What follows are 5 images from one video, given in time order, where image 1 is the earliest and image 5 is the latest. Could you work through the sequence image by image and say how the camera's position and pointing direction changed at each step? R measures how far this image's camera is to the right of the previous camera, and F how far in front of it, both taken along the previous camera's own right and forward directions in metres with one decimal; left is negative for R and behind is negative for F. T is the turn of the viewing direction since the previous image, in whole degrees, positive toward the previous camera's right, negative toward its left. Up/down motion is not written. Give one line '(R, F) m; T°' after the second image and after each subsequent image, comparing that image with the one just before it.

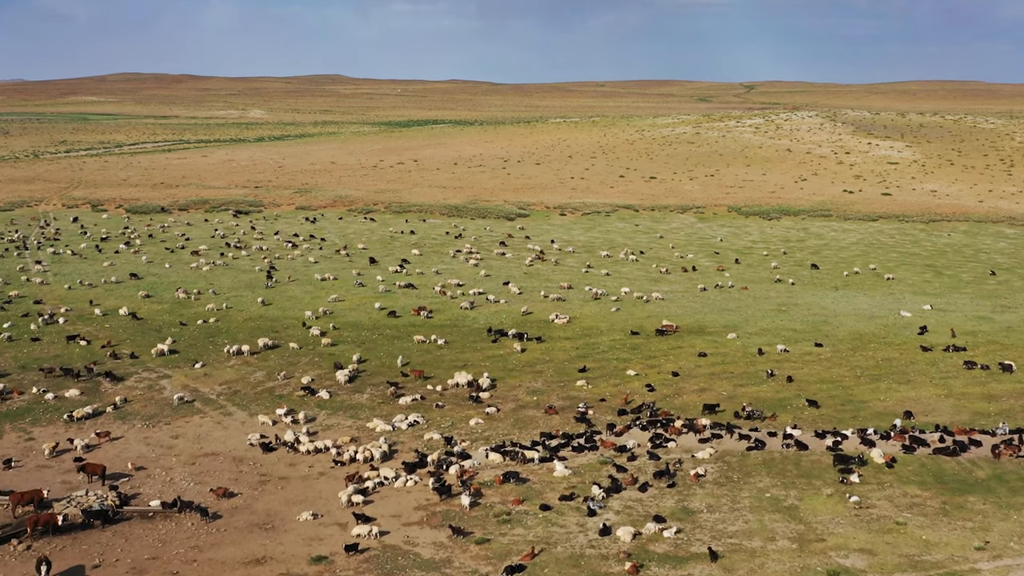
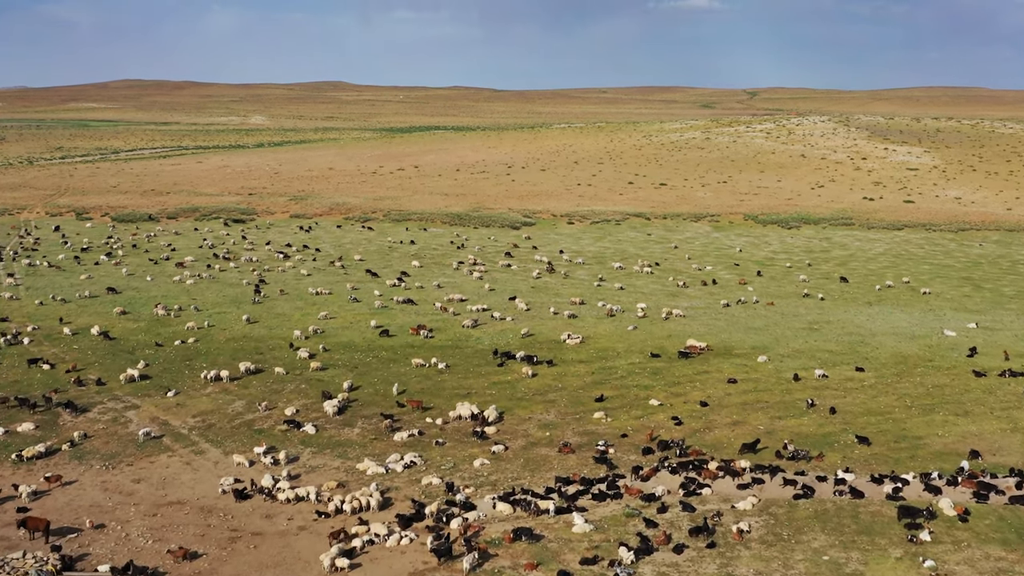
(-0.2, +2.4) m; 0°
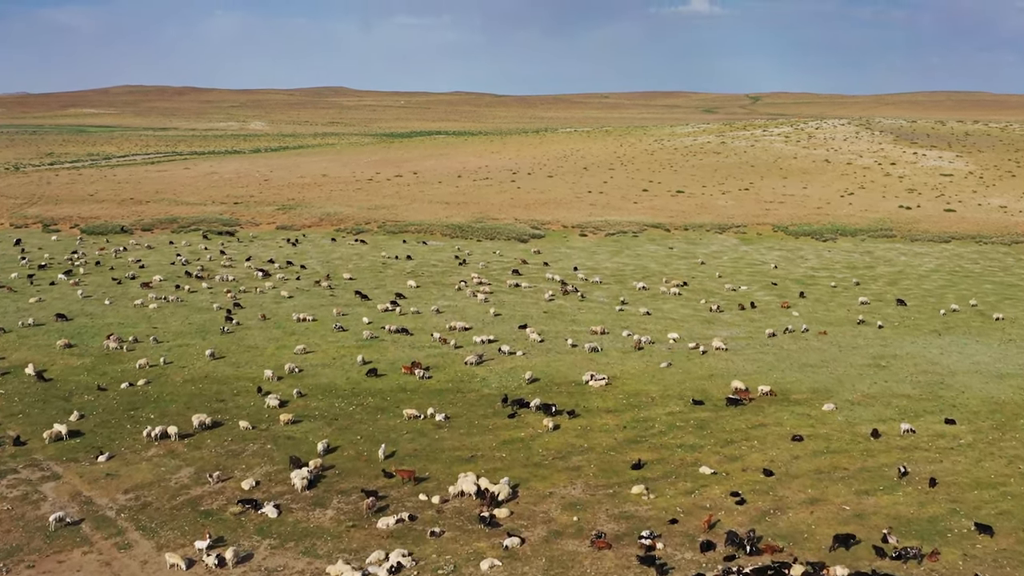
(-0.3, +4.0) m; 0°
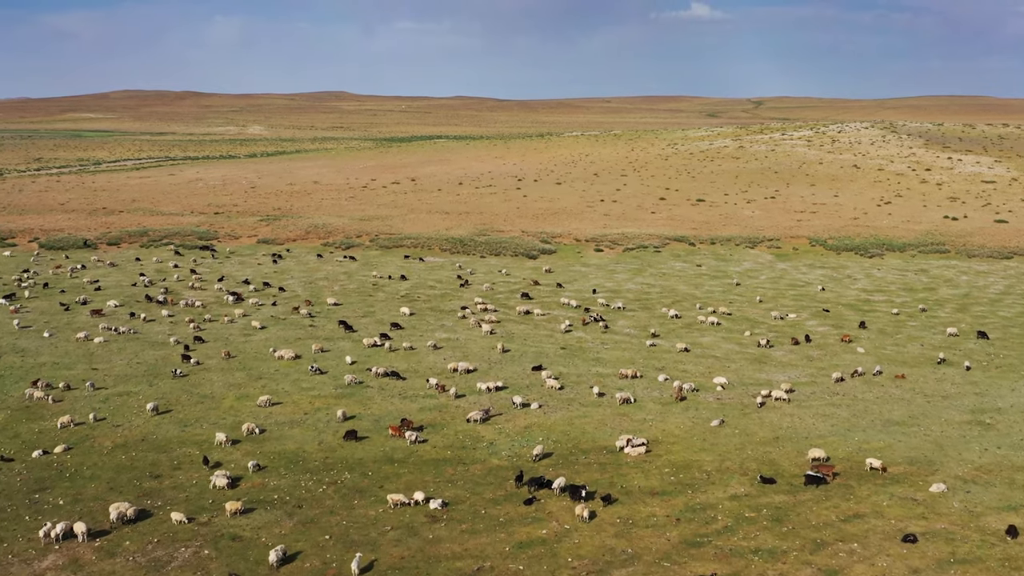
(-0.3, +4.3) m; 0°
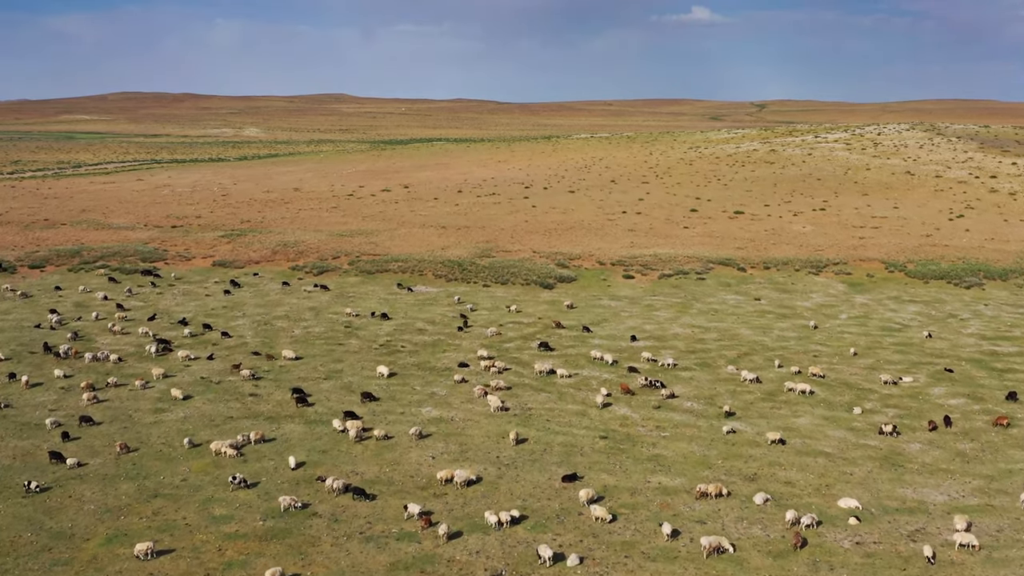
(-0.4, +6.9) m; 0°
